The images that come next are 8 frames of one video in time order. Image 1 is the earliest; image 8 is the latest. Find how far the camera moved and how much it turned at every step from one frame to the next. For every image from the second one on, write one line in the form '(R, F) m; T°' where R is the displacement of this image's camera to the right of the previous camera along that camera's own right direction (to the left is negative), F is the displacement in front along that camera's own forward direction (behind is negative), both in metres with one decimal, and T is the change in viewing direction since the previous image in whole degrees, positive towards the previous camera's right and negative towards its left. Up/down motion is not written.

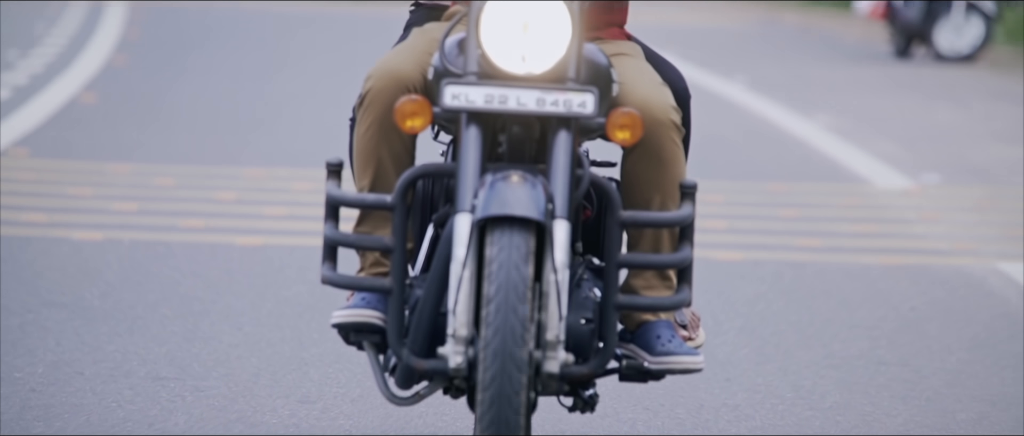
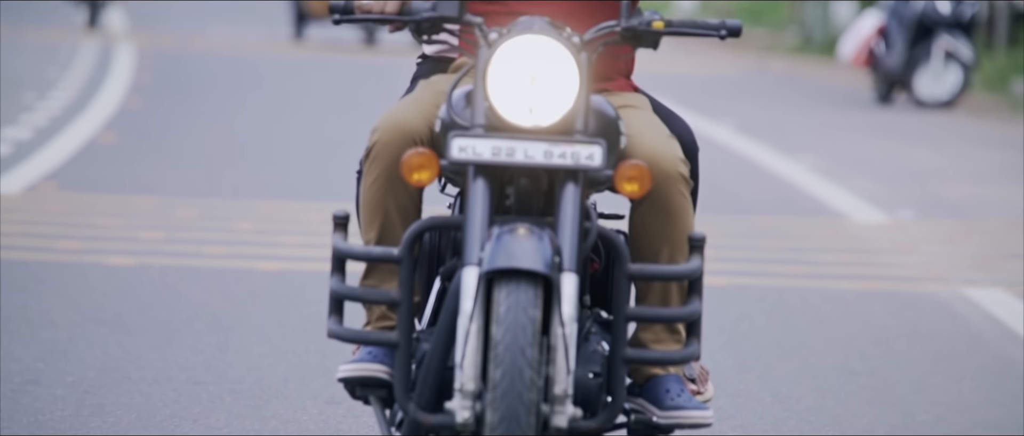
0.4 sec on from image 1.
(0.0, -0.6) m; 0°
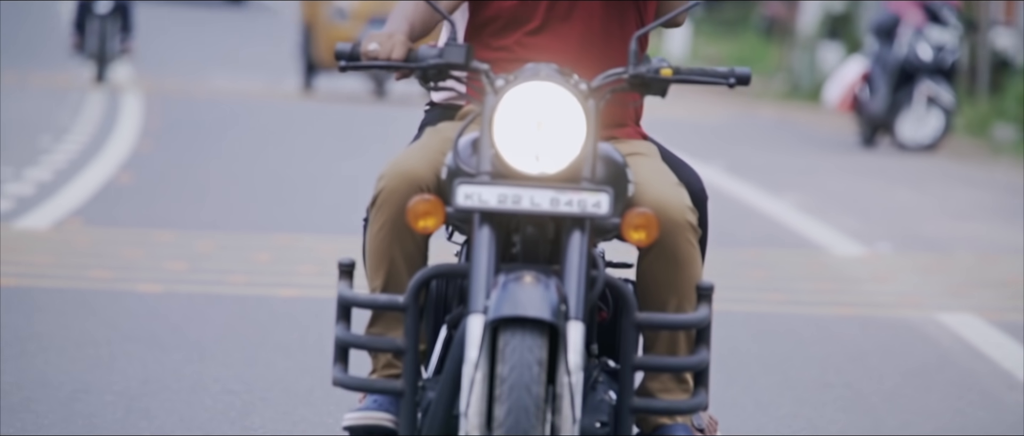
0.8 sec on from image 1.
(0.0, -0.7) m; 0°
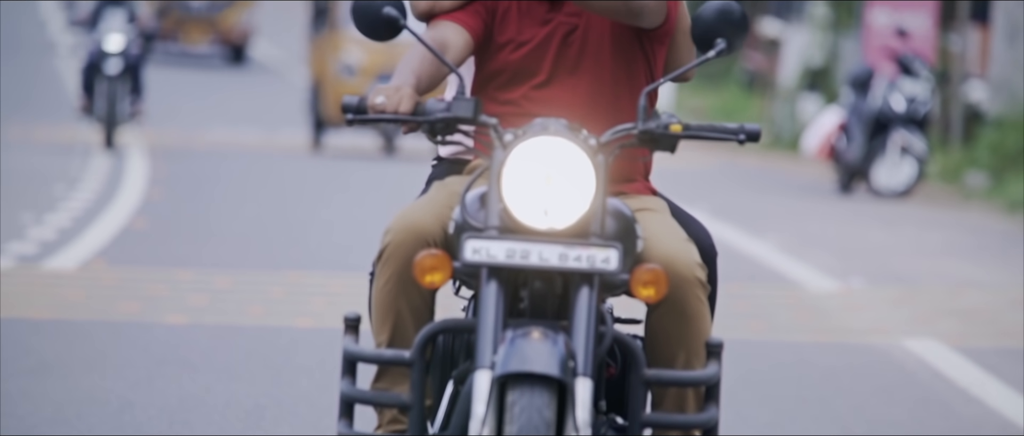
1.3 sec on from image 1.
(0.0, -0.8) m; 0°
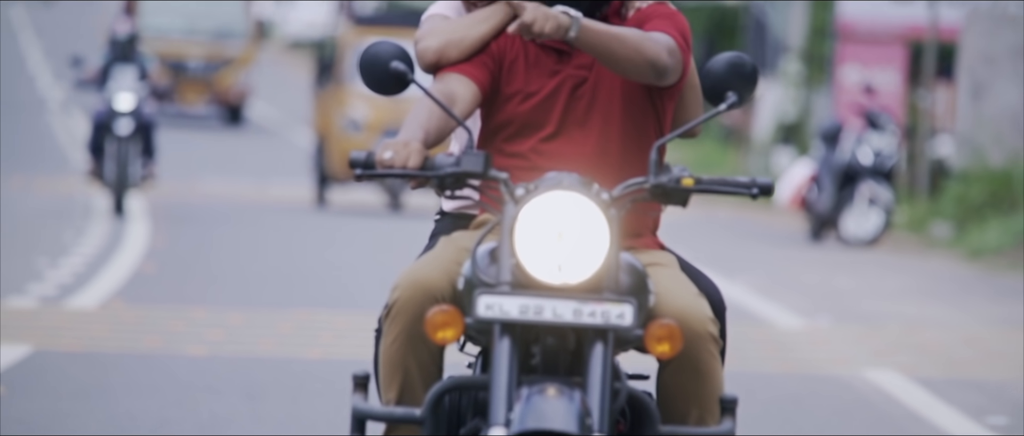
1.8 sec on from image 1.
(+0.1, -0.9) m; 0°
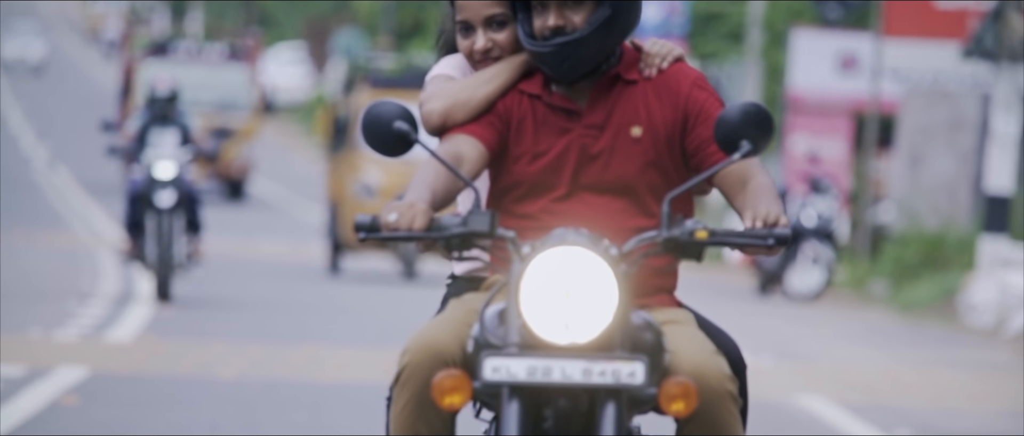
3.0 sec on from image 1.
(+0.3, -1.3) m; 0°
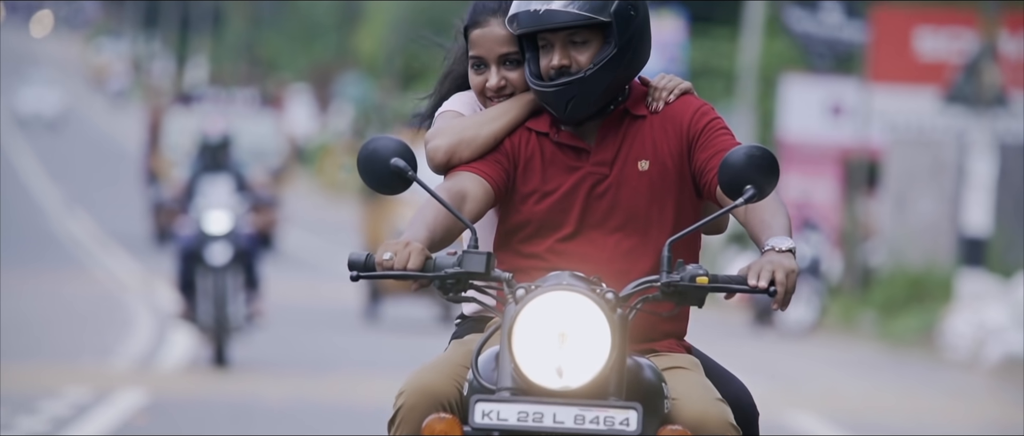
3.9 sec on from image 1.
(-0.1, -0.4) m; 0°
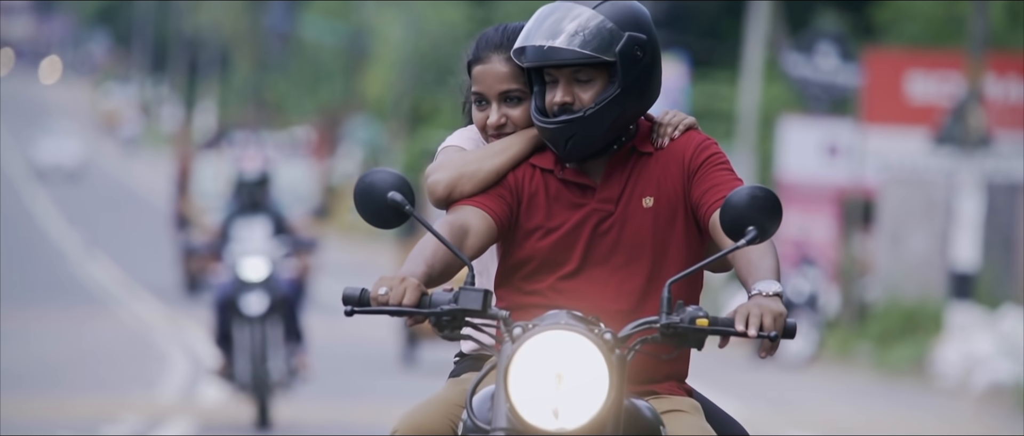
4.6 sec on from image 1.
(-0.1, -0.6) m; 0°
